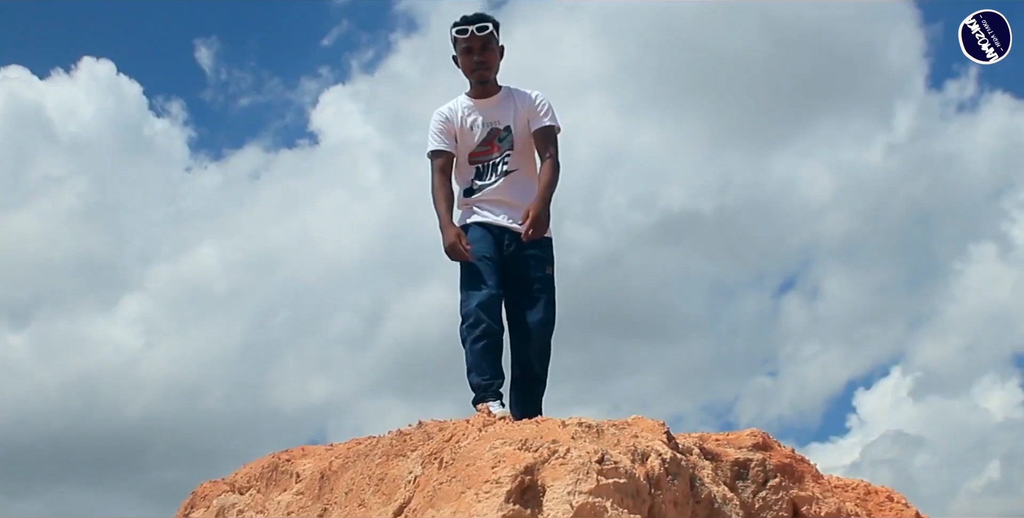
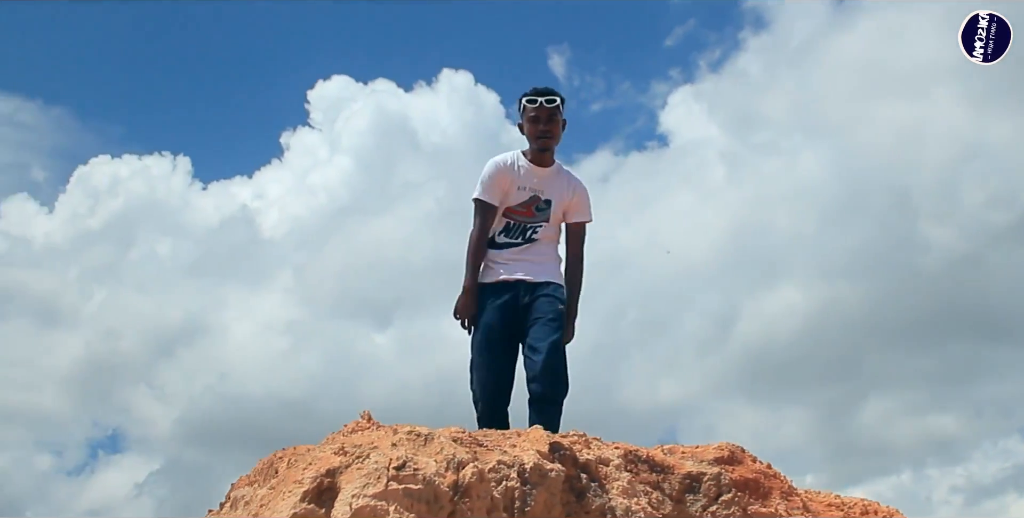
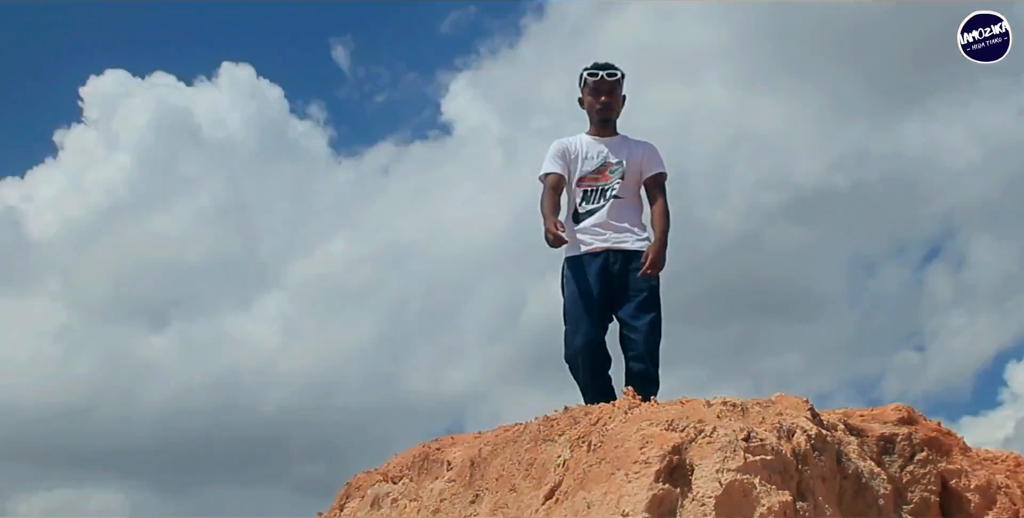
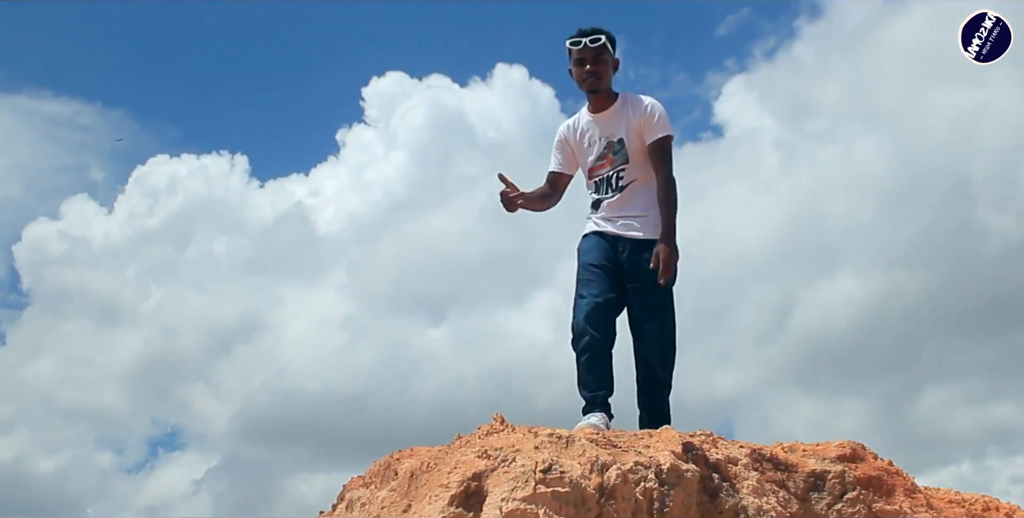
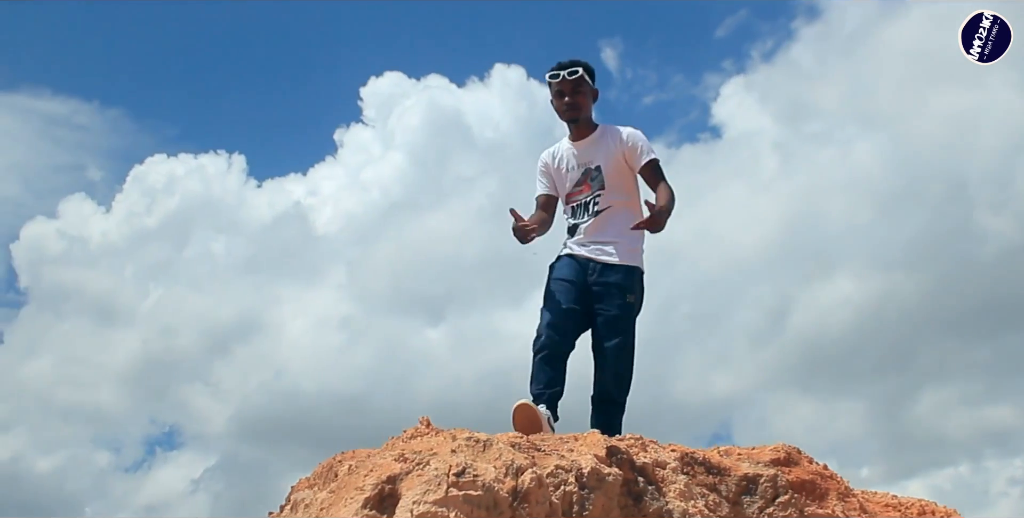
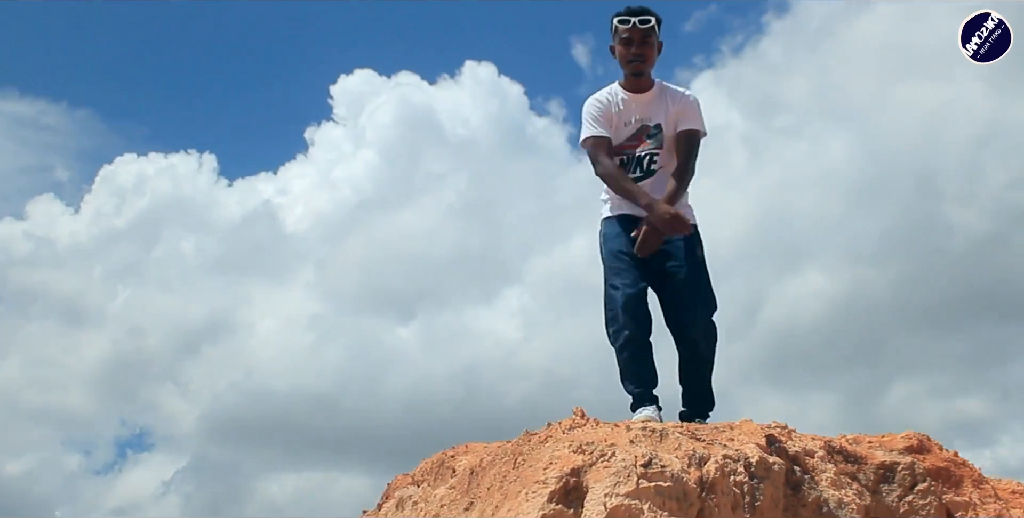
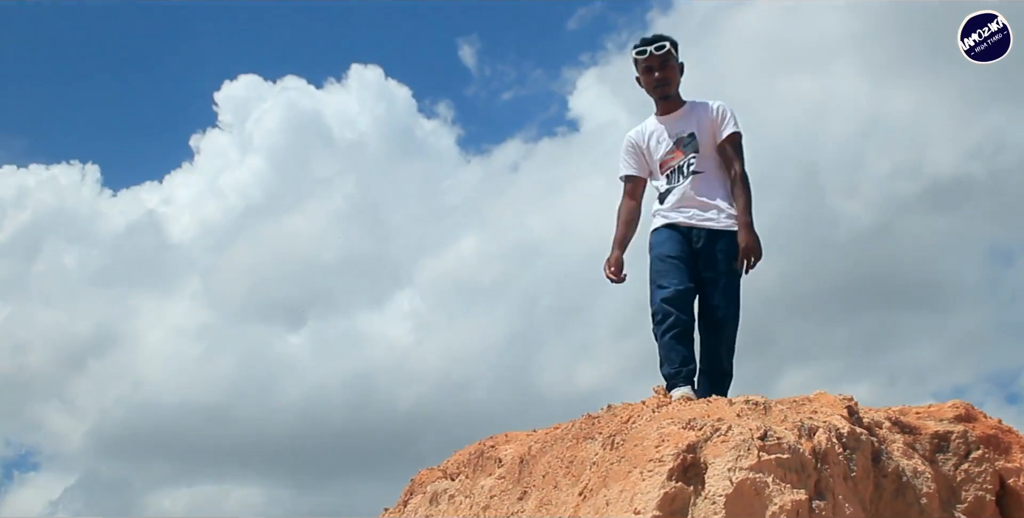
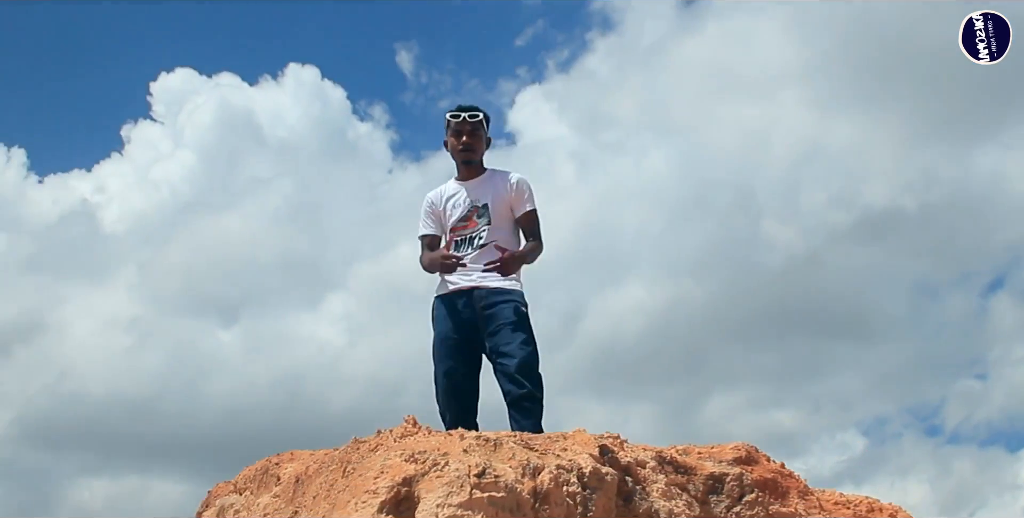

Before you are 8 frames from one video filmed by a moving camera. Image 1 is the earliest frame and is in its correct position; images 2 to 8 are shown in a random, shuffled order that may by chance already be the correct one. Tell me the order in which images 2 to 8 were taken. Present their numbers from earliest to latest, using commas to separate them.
8, 2, 5, 4, 6, 7, 3
